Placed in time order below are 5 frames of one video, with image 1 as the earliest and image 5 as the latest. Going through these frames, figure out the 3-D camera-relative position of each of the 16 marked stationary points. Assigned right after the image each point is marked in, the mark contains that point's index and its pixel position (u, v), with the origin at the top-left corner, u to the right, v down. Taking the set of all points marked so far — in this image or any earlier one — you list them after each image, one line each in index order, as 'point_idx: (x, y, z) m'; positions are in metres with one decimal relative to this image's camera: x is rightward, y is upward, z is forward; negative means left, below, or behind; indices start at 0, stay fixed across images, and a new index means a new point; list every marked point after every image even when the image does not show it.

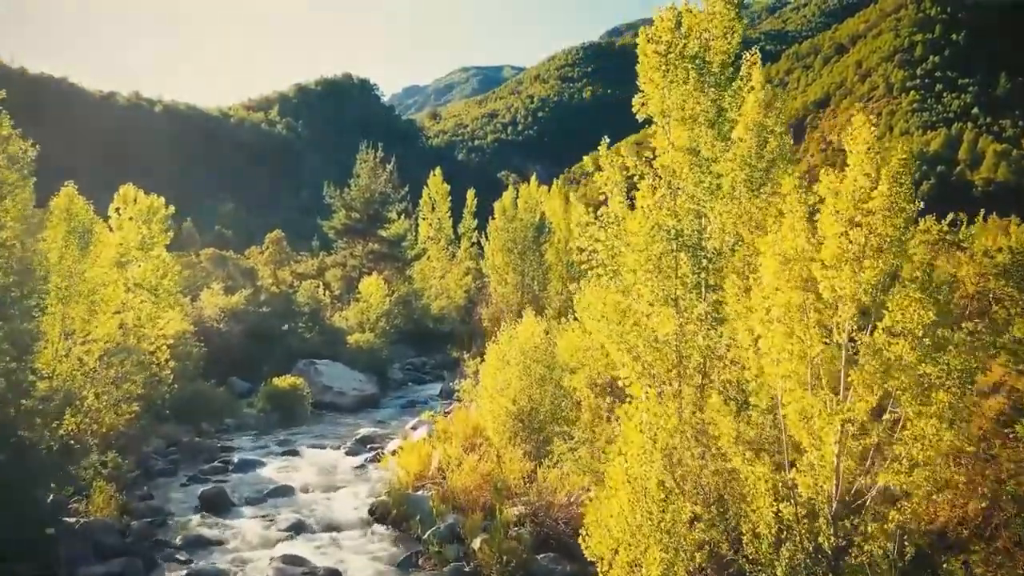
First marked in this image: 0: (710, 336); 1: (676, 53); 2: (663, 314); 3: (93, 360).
0: (+3.1, -0.7, +11.0) m
1: (+2.7, +3.8, +11.4) m
2: (+2.4, -0.4, +11.0) m
3: (-11.3, -1.9, +19.3) m
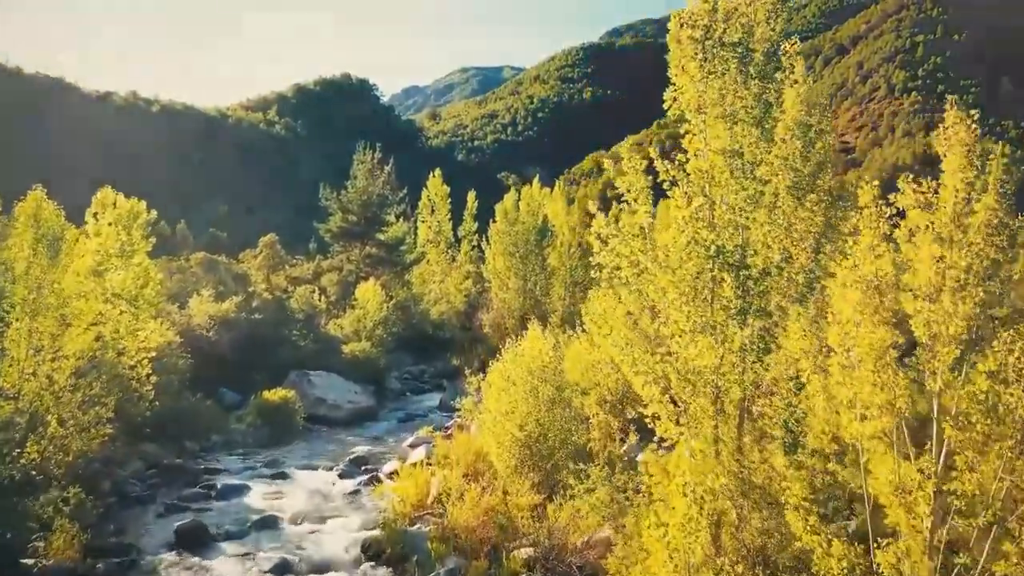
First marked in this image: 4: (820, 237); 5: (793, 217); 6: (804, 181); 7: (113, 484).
0: (+3.2, -1.1, +9.4) m
1: (+2.8, +3.5, +9.8) m
2: (+2.6, -0.7, +9.5) m
3: (-11.2, -2.3, +17.8) m
4: (+5.1, +0.8, +11.5) m
5: (+4.3, +1.0, +10.8) m
6: (+4.7, +1.8, +11.4) m
7: (-11.0, -5.4, +19.7) m
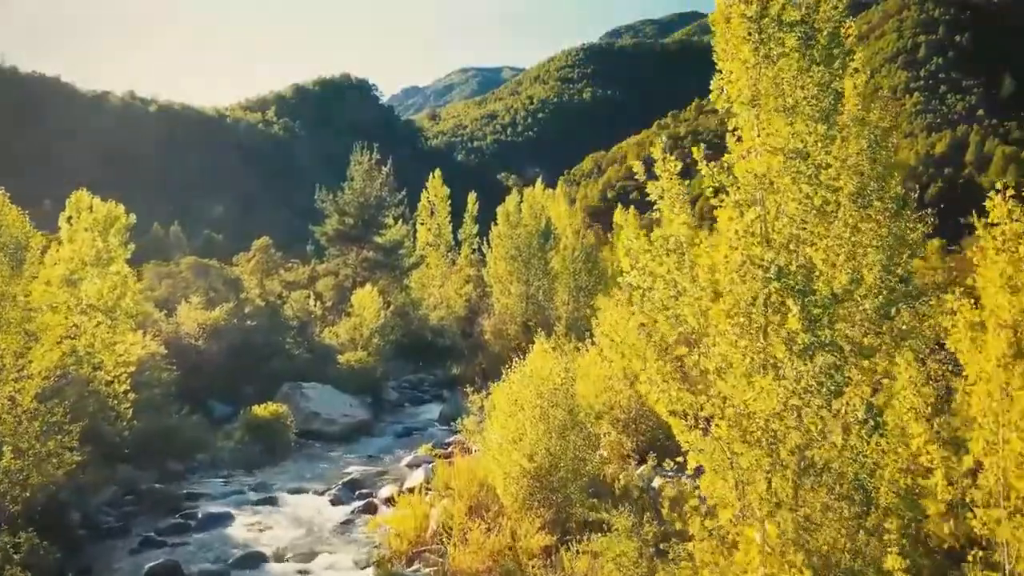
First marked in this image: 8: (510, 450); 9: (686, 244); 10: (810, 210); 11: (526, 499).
0: (+3.4, -1.4, +7.7) m
1: (+3.0, +3.1, +8.2) m
2: (+2.7, -1.1, +7.8) m
3: (-11.0, -2.6, +16.1) m
4: (+5.2, +0.5, +9.9) m
5: (+4.5, +0.7, +9.2) m
6: (+4.9, +1.4, +9.7) m
7: (-10.9, -5.7, +18.1) m
8: (0.0, -3.6, +15.8) m
9: (+2.2, +0.6, +9.1) m
10: (+3.4, +0.9, +8.0) m
11: (+0.3, -4.6, +15.8) m
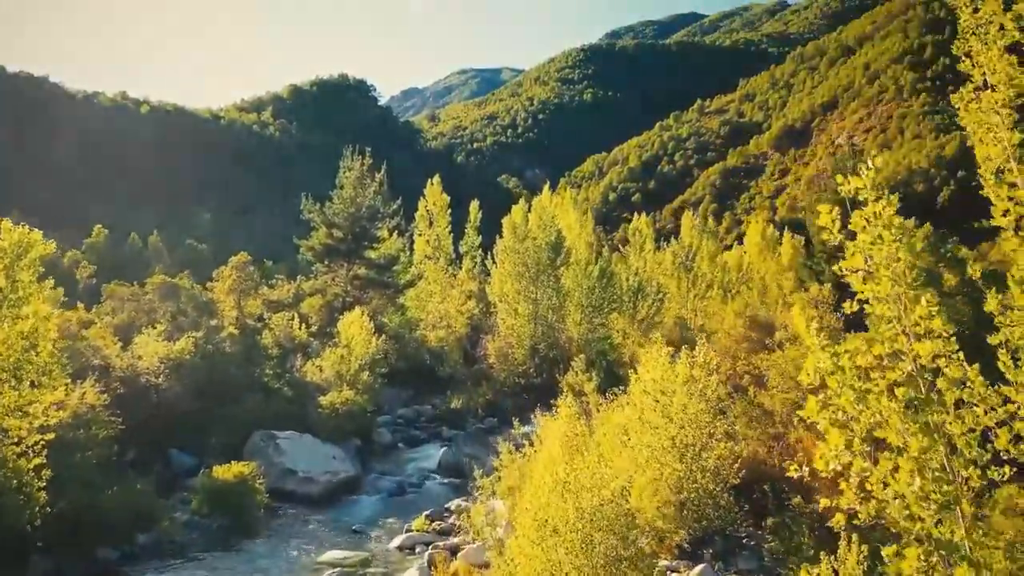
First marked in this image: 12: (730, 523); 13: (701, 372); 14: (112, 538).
0: (+3.8, -2.5, +3.0) m
1: (+3.5, +2.0, +3.5) m
2: (+3.2, -2.2, +3.1) m
3: (-10.5, -3.7, +11.4) m
4: (+5.7, -0.6, +5.2) m
5: (+4.9, -0.4, +4.5) m
6: (+5.3, +0.3, +5.0) m
7: (-10.4, -6.9, +13.3) m
8: (+0.4, -4.7, +11.1) m
9: (+2.7, -0.6, +4.4) m
10: (+3.8, -0.3, +3.3) m
11: (+0.8, -5.8, +11.0) m
12: (+5.6, -6.1, +18.5) m
13: (+5.1, -2.2, +19.1) m
14: (-11.0, -6.8, +19.8) m
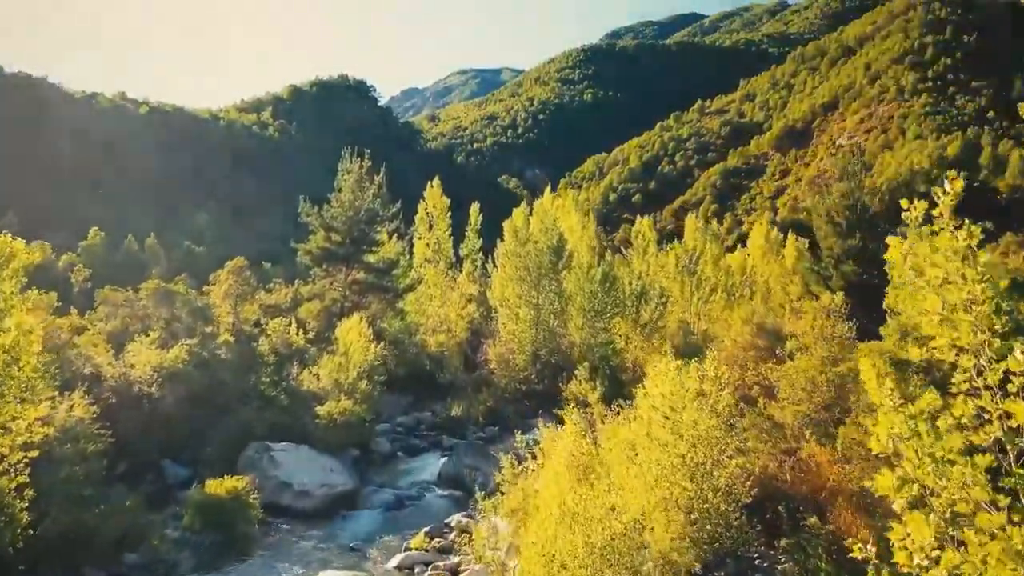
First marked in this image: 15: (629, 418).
0: (+3.9, -2.8, +2.3) m
1: (+3.5, +1.7, +2.7) m
2: (+3.3, -2.5, +2.4) m
3: (-10.4, -4.0, +10.6) m
4: (+5.8, -0.9, +4.4) m
5: (+5.0, -0.7, +3.7) m
6: (+5.4, 0.0, +4.3) m
7: (-10.3, -7.2, +12.6) m
8: (+0.5, -5.0, +10.3) m
9: (+2.8, -0.9, +3.6) m
10: (+3.9, -0.5, +2.6) m
11: (+0.9, -6.1, +10.3) m
12: (+5.7, -6.4, +17.7) m
13: (+5.1, -2.5, +18.4) m
14: (-11.0, -7.1, +19.1) m
15: (+3.2, -3.4, +19.0) m
